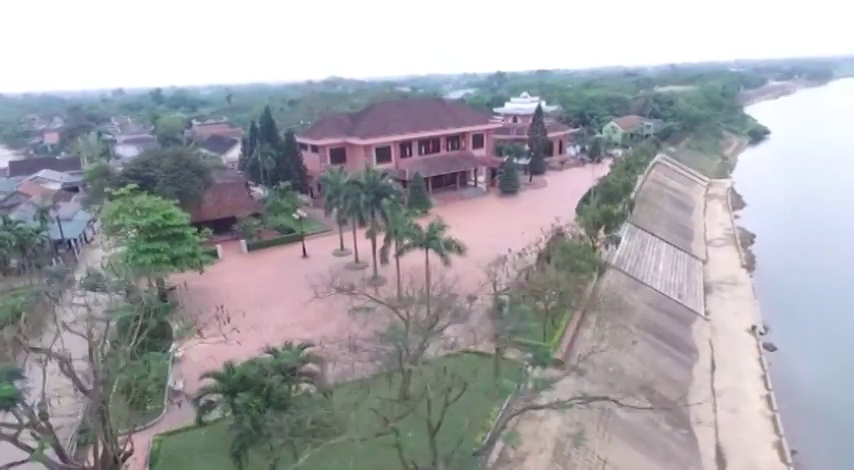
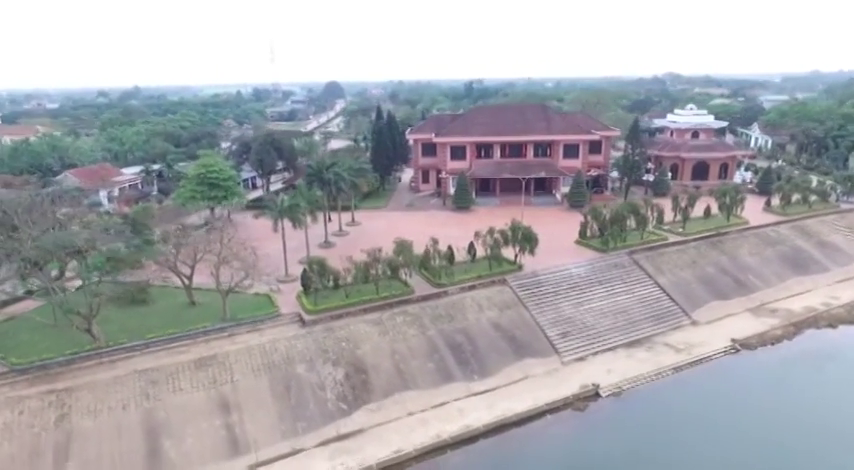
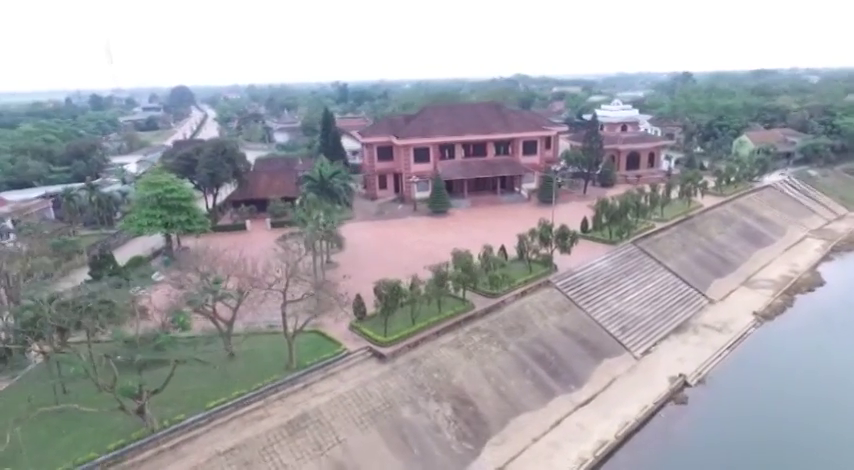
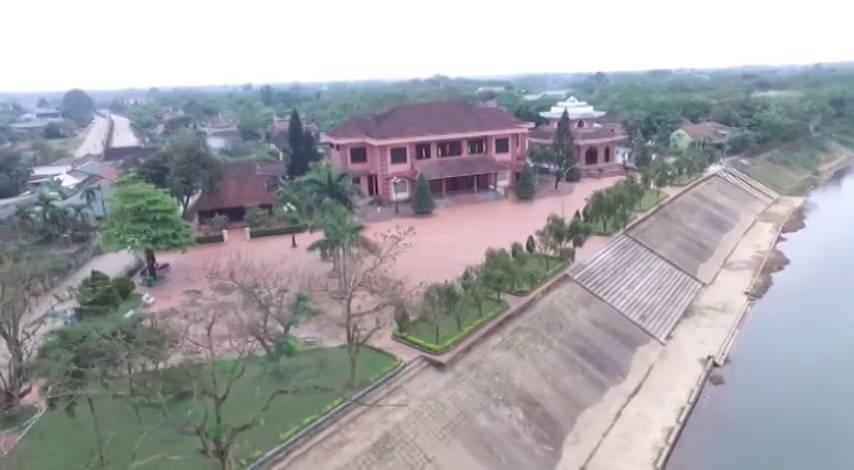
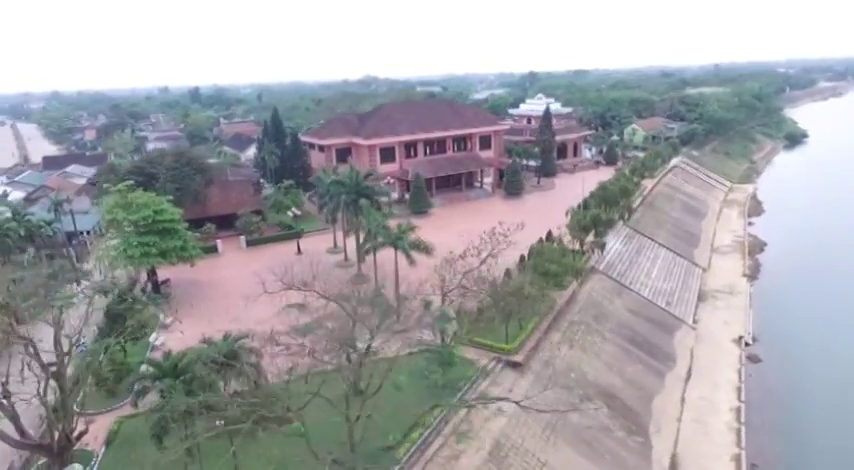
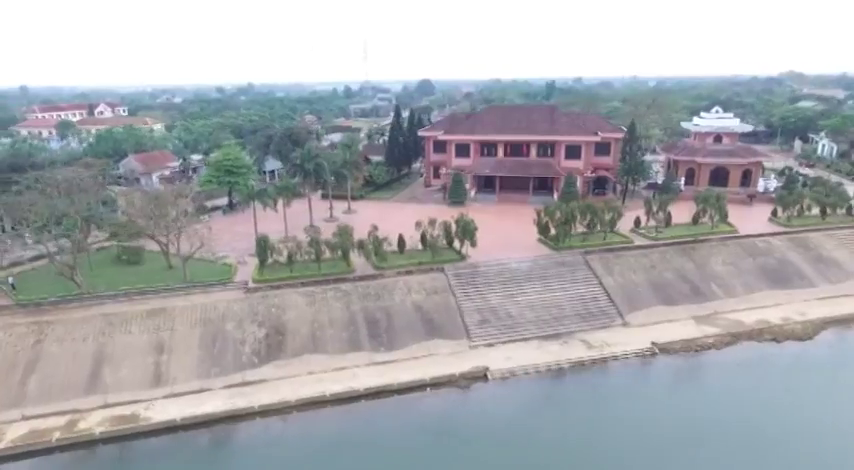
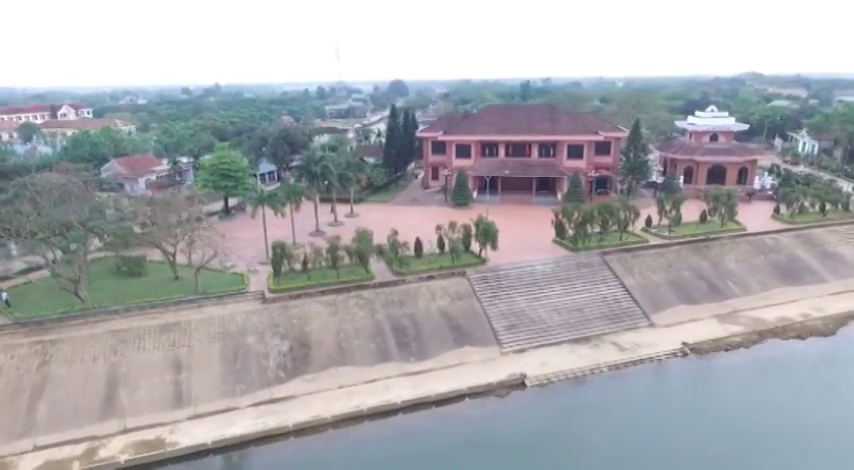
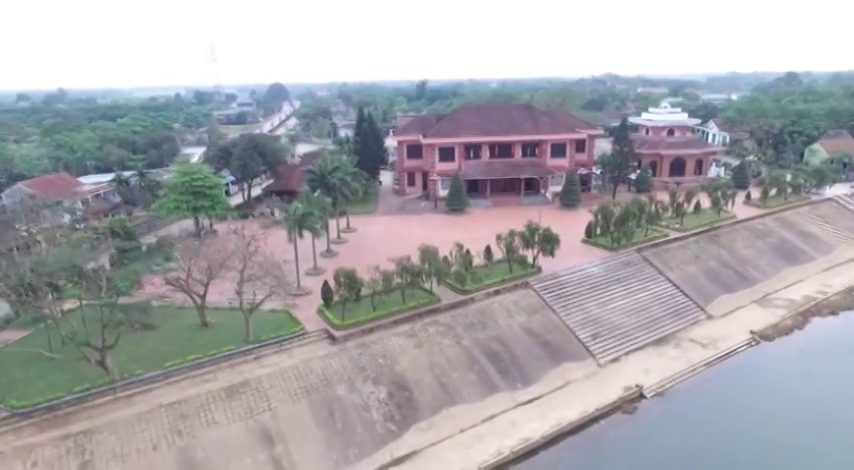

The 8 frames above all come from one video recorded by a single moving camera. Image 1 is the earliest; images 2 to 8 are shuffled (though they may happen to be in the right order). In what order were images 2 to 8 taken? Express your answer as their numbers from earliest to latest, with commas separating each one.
5, 4, 3, 8, 2, 7, 6
